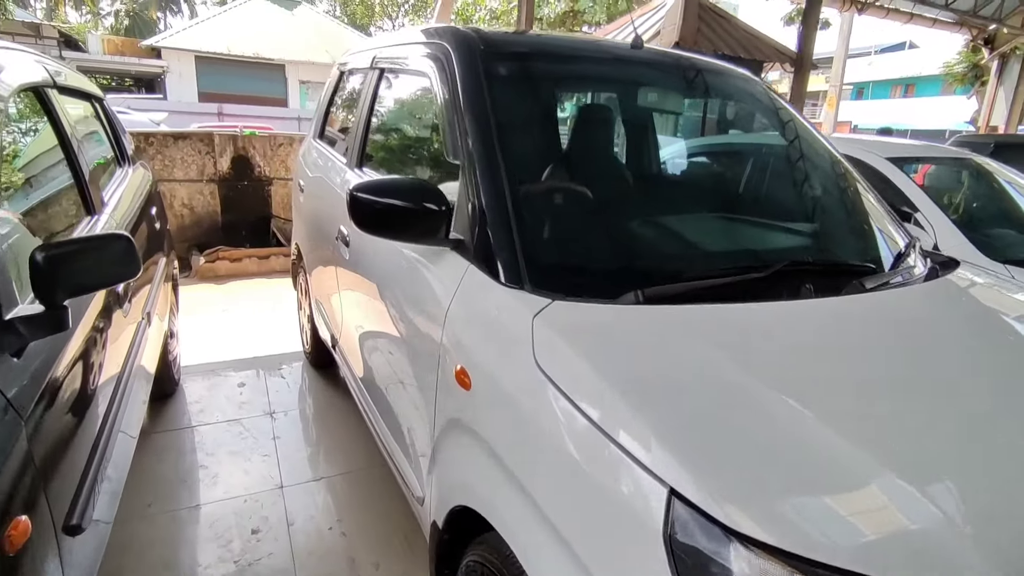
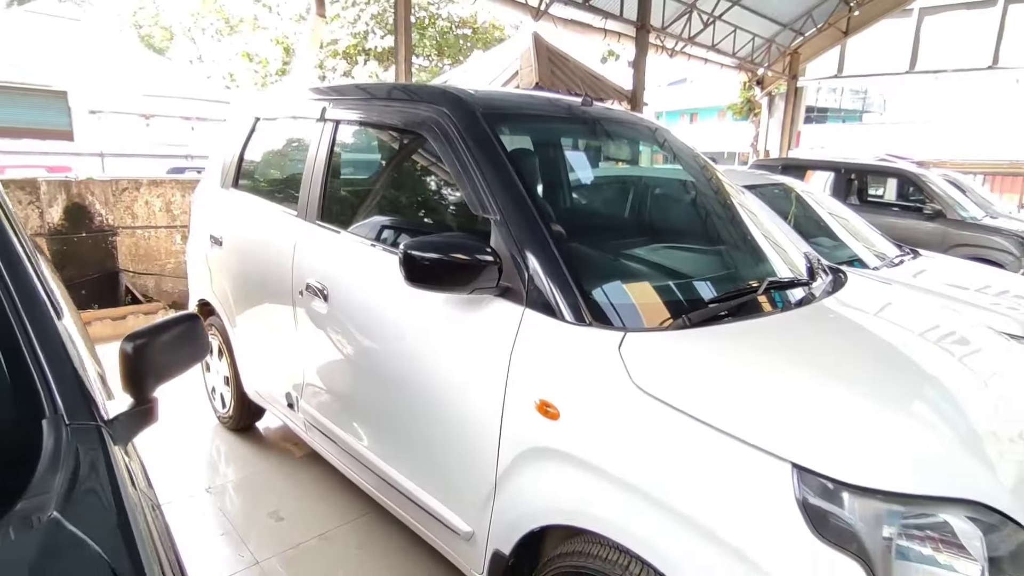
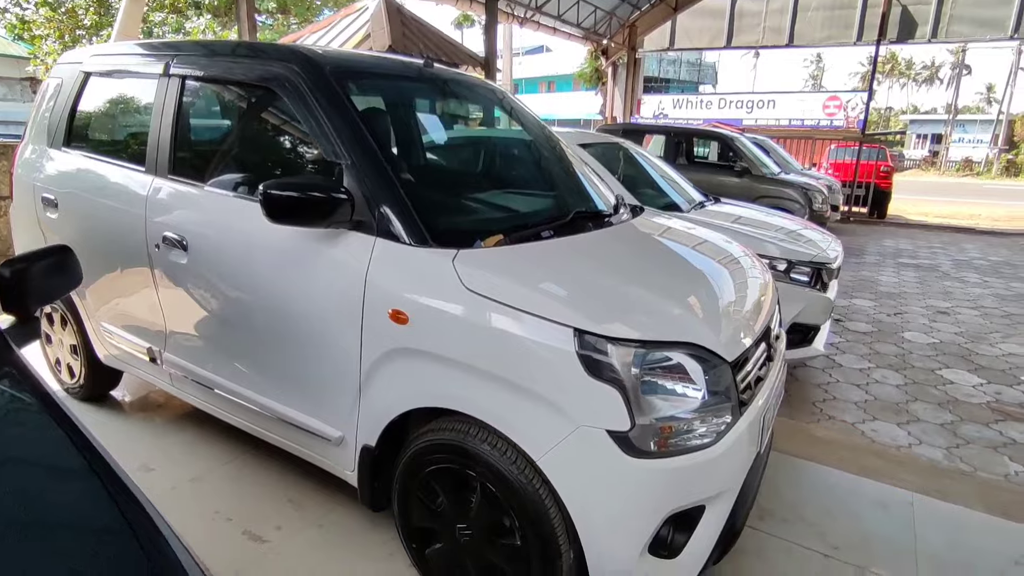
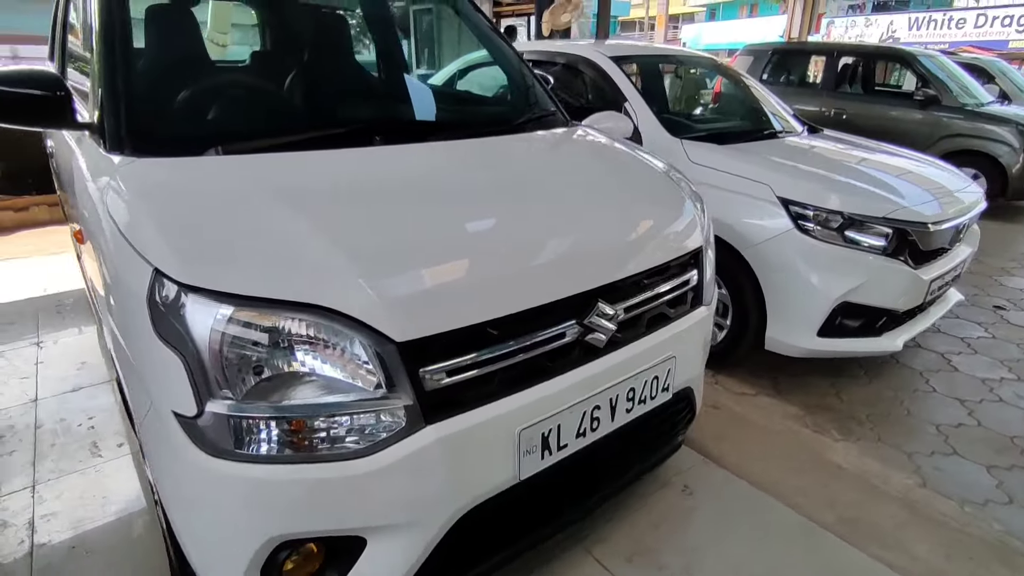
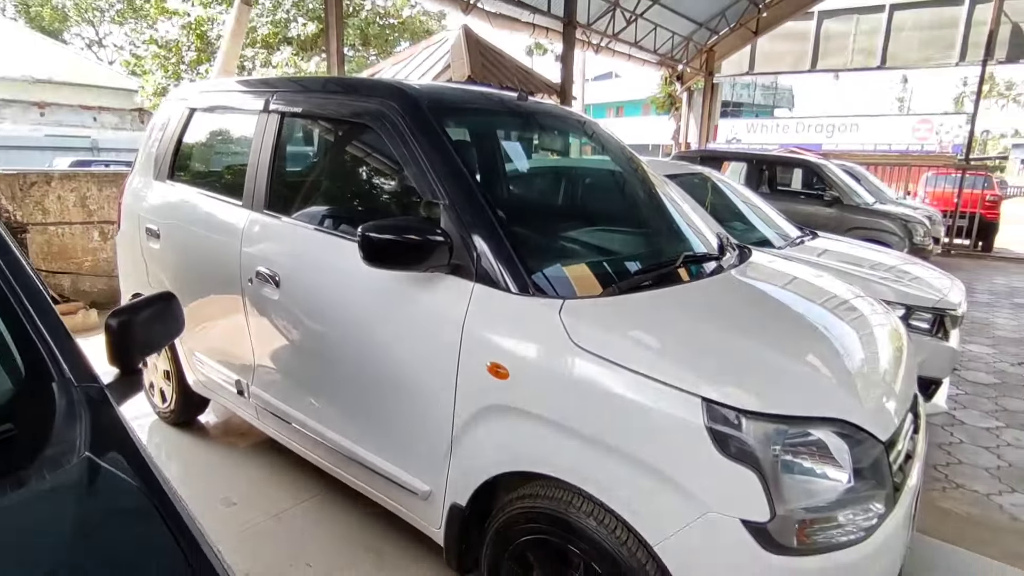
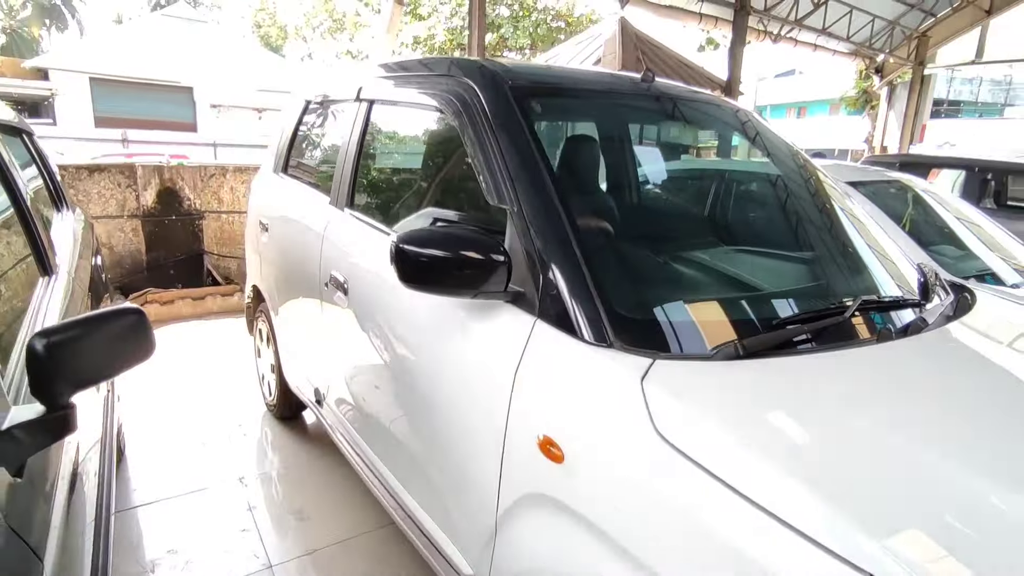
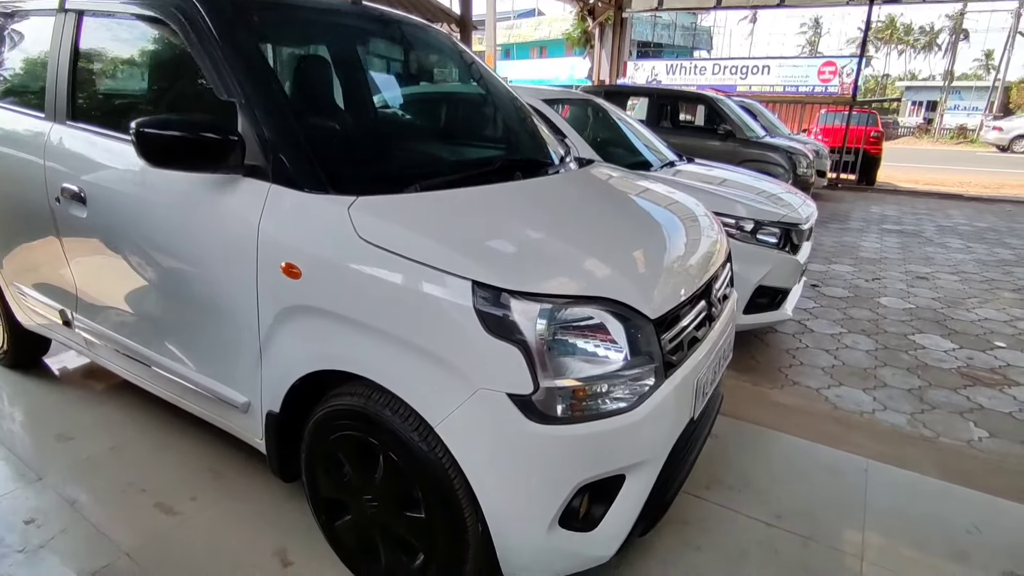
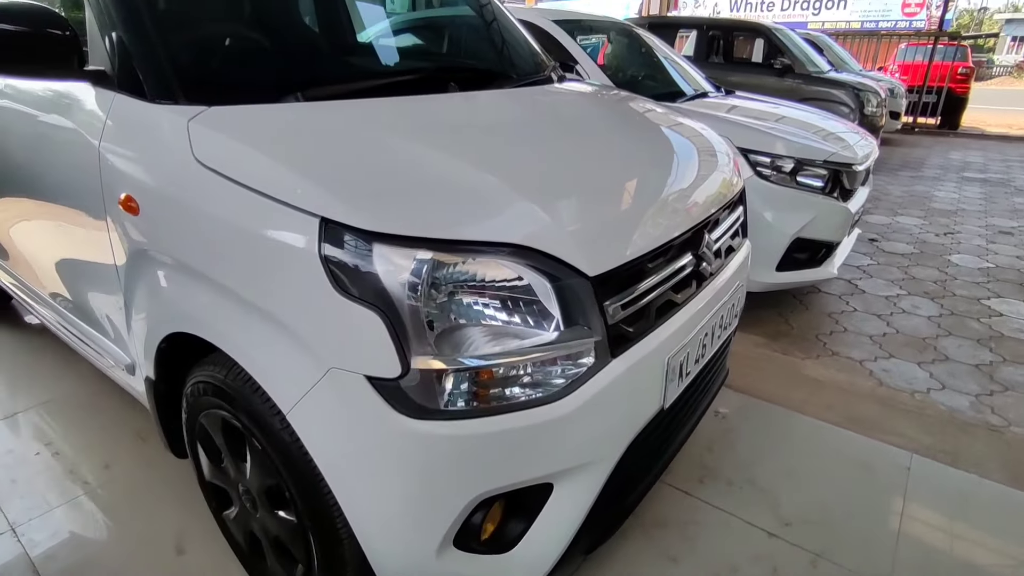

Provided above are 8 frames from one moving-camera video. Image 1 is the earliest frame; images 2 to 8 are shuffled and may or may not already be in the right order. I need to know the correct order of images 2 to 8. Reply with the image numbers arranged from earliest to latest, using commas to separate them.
6, 2, 5, 3, 7, 8, 4
